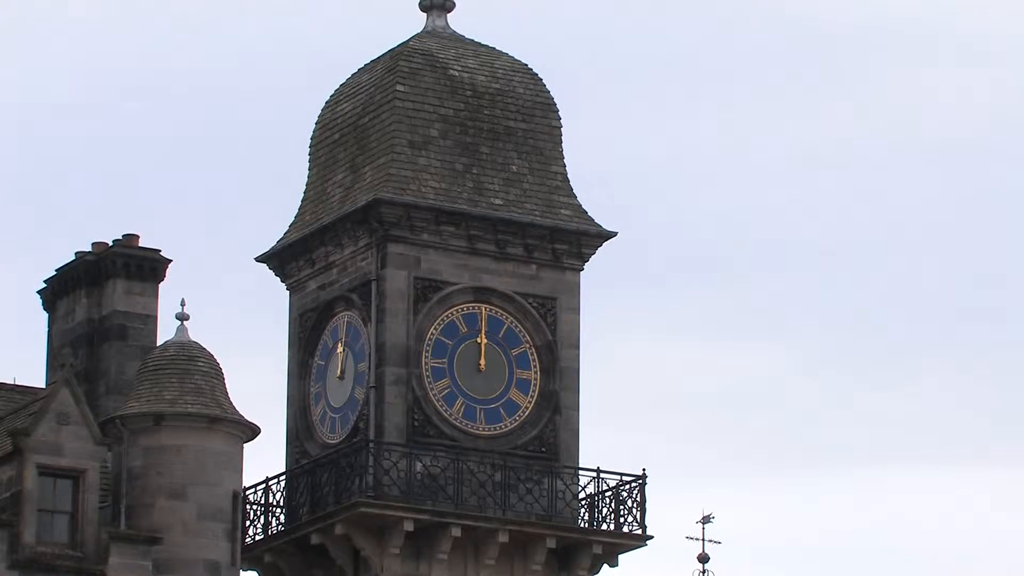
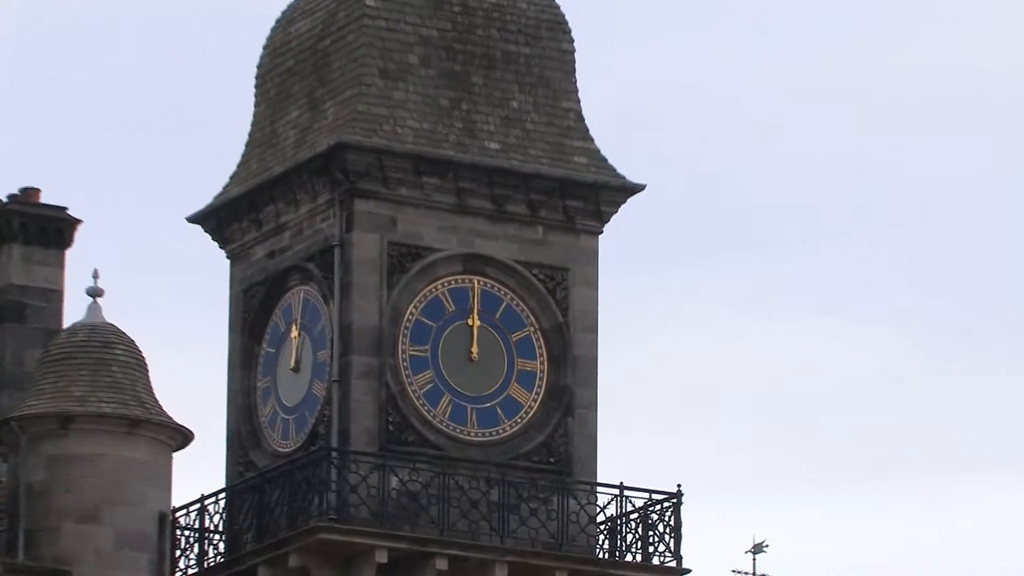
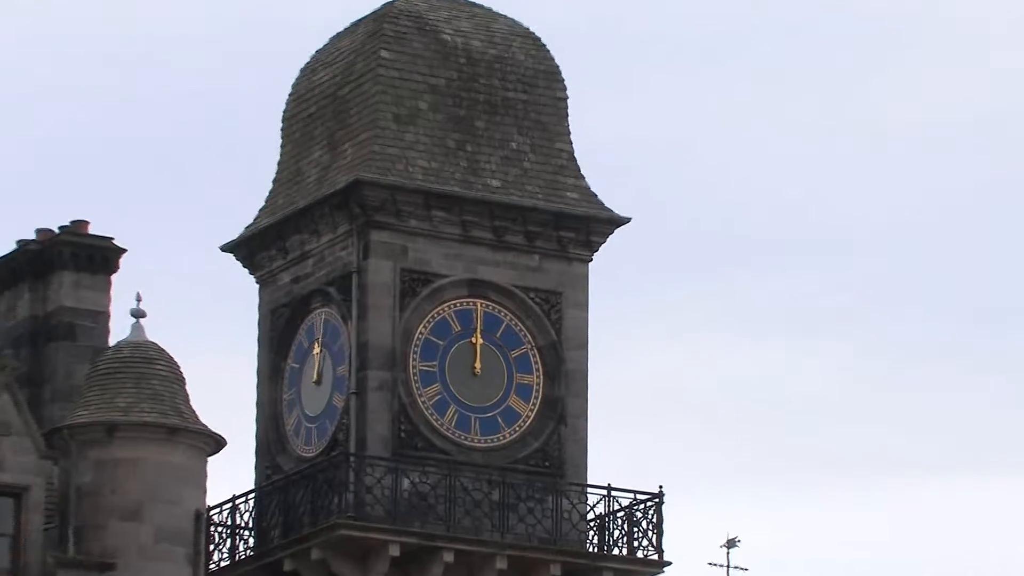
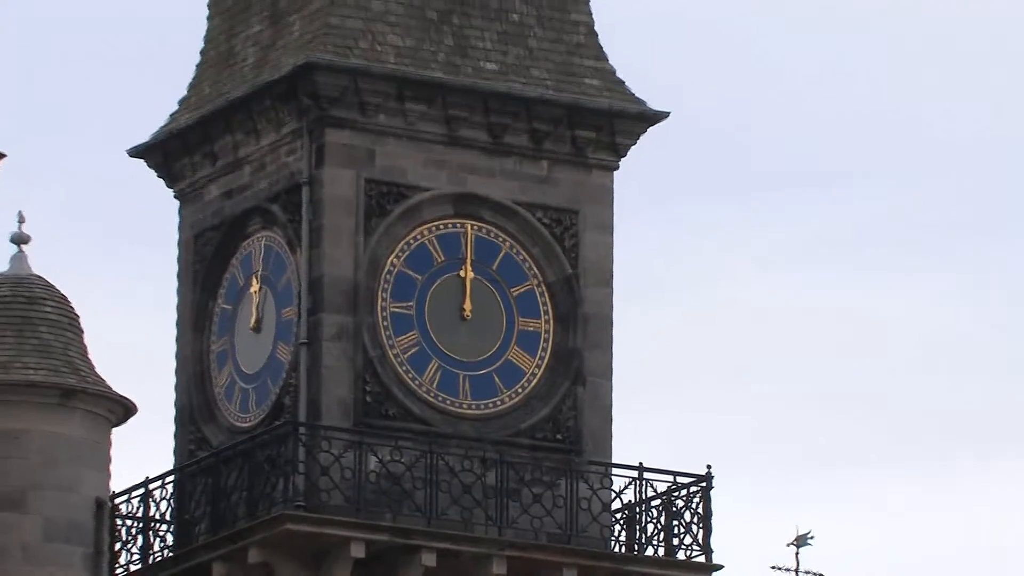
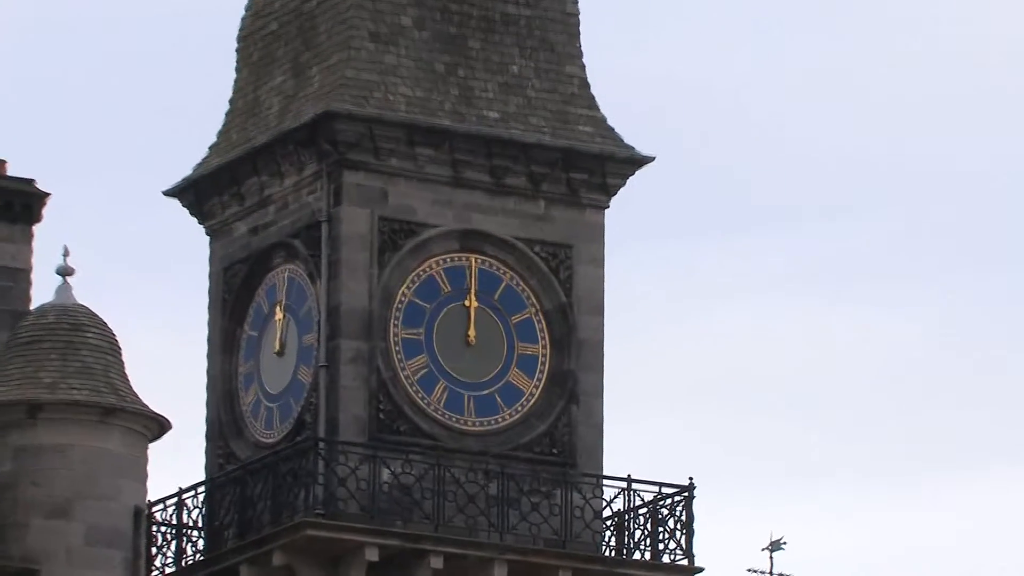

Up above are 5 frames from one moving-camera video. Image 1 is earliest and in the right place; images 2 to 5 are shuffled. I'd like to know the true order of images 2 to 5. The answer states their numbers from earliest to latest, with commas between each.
3, 2, 5, 4
